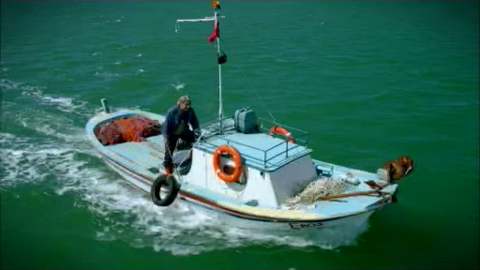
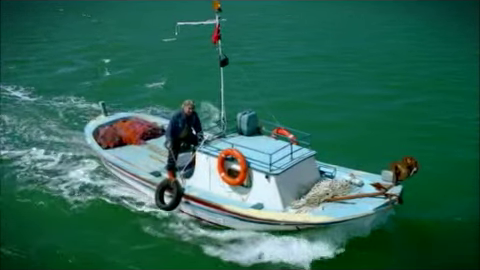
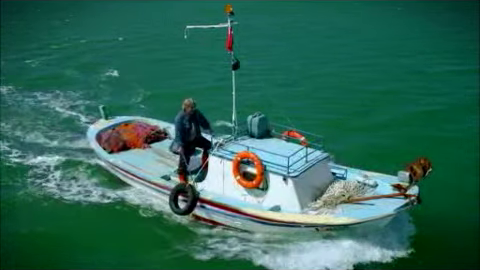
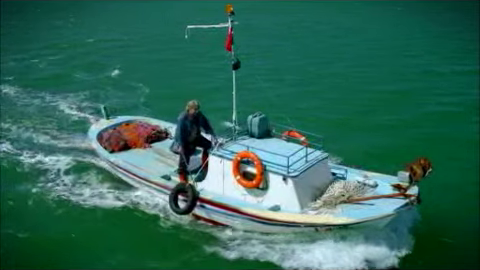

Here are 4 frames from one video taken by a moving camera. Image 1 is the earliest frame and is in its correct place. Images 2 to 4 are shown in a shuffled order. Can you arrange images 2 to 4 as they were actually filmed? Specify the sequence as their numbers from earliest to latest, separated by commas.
2, 4, 3
